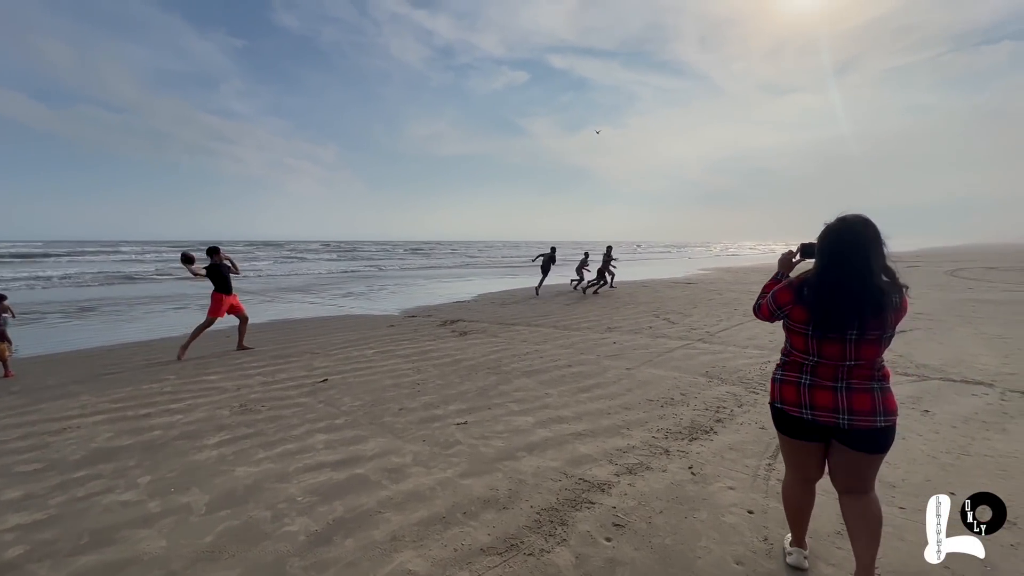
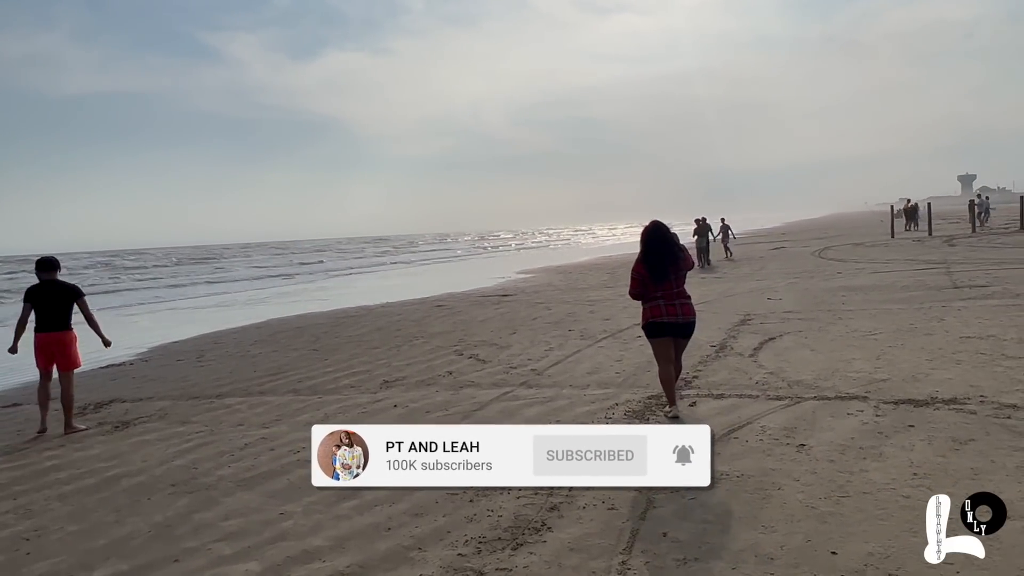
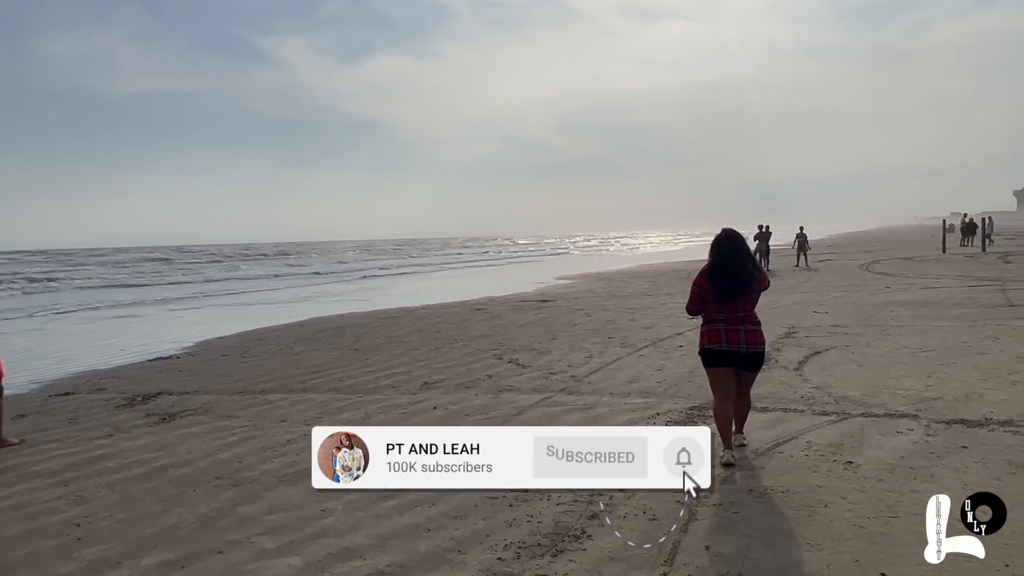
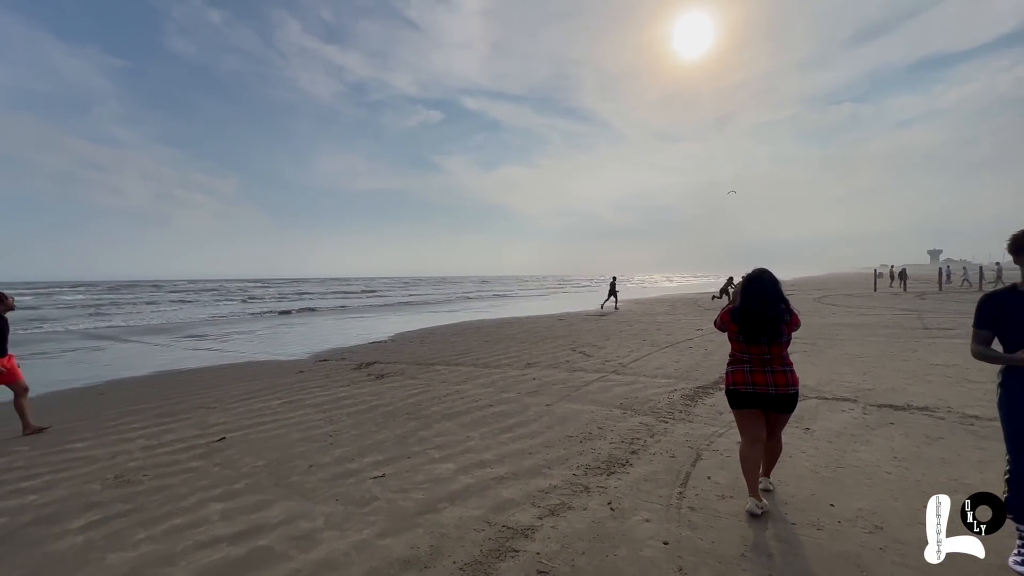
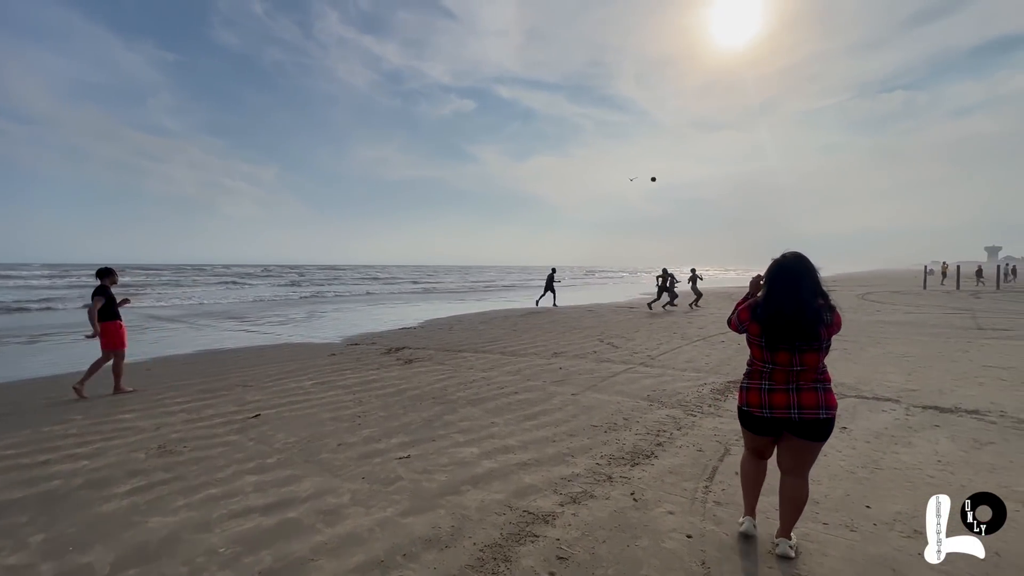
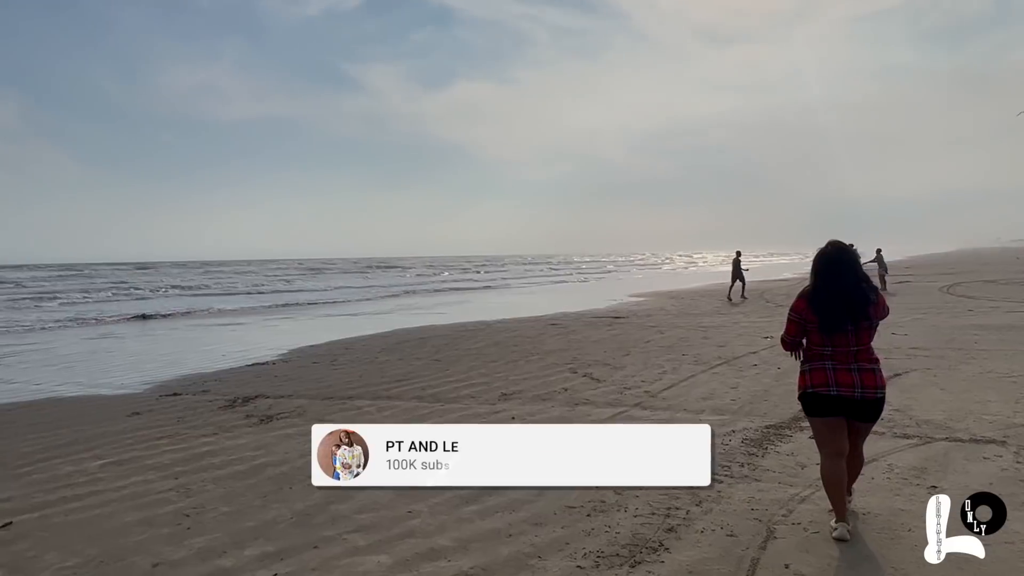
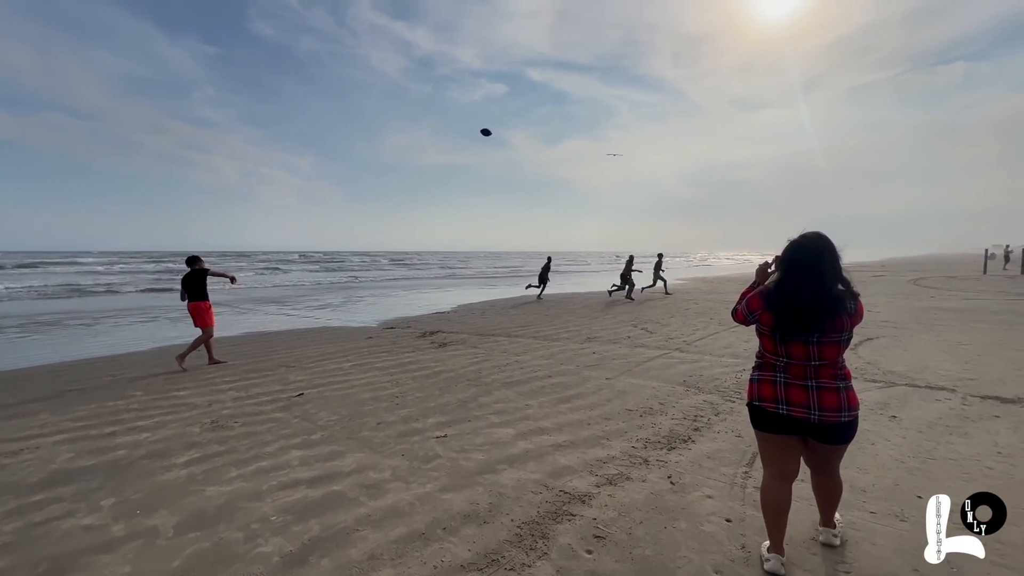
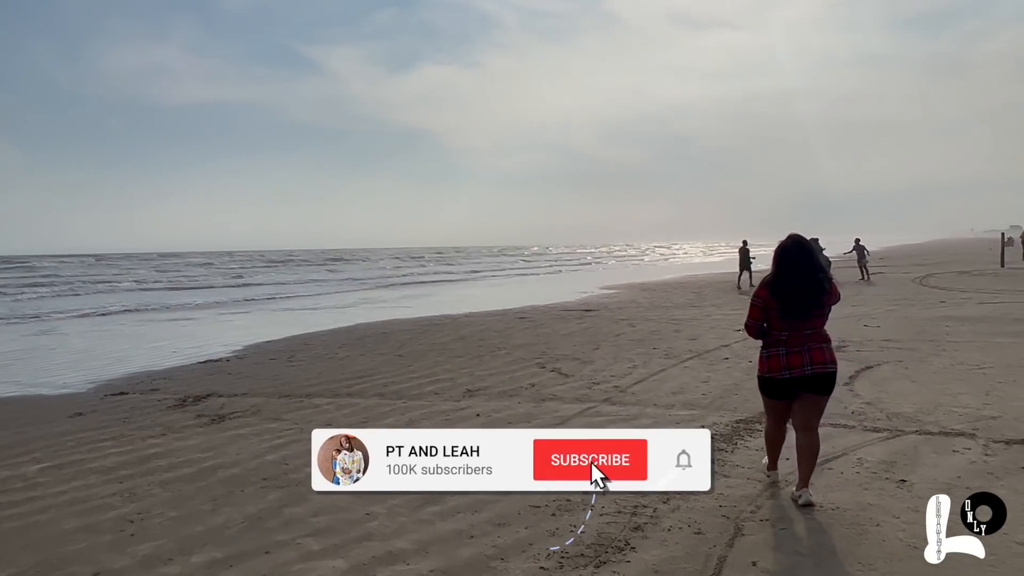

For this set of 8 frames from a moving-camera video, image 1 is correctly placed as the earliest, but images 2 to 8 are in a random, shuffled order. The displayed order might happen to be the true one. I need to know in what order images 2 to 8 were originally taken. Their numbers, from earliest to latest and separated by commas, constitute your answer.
7, 5, 4, 6, 8, 3, 2
